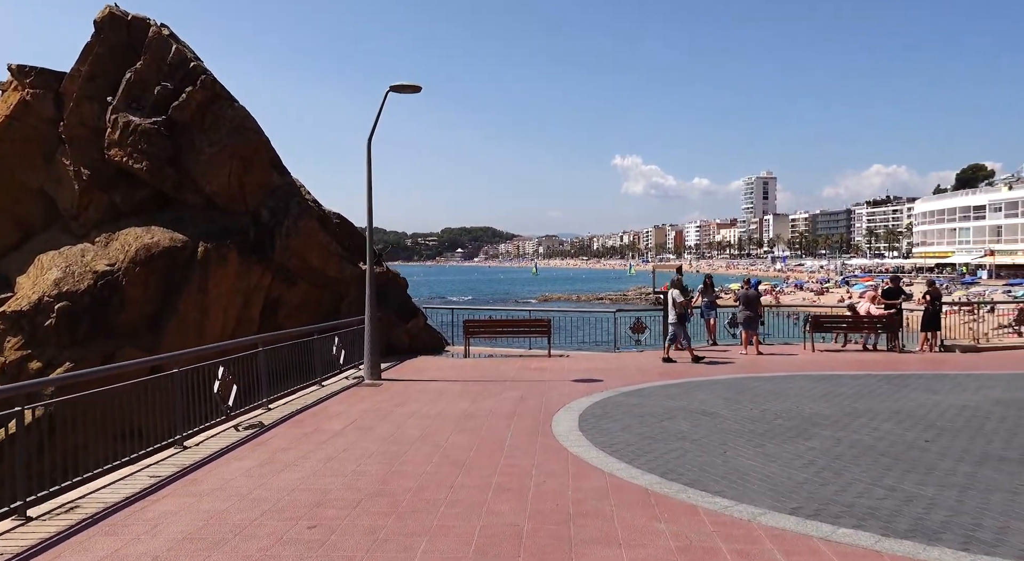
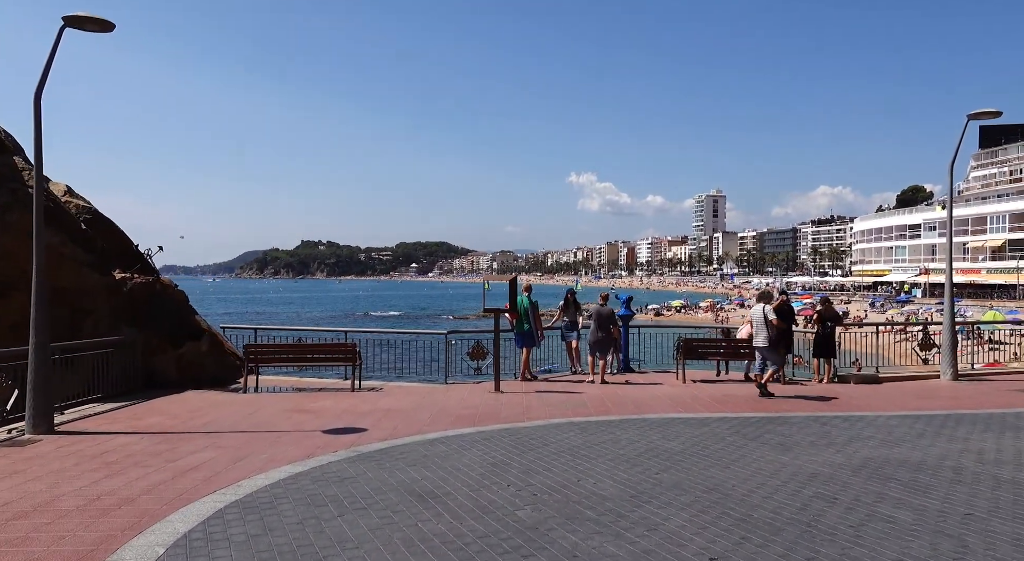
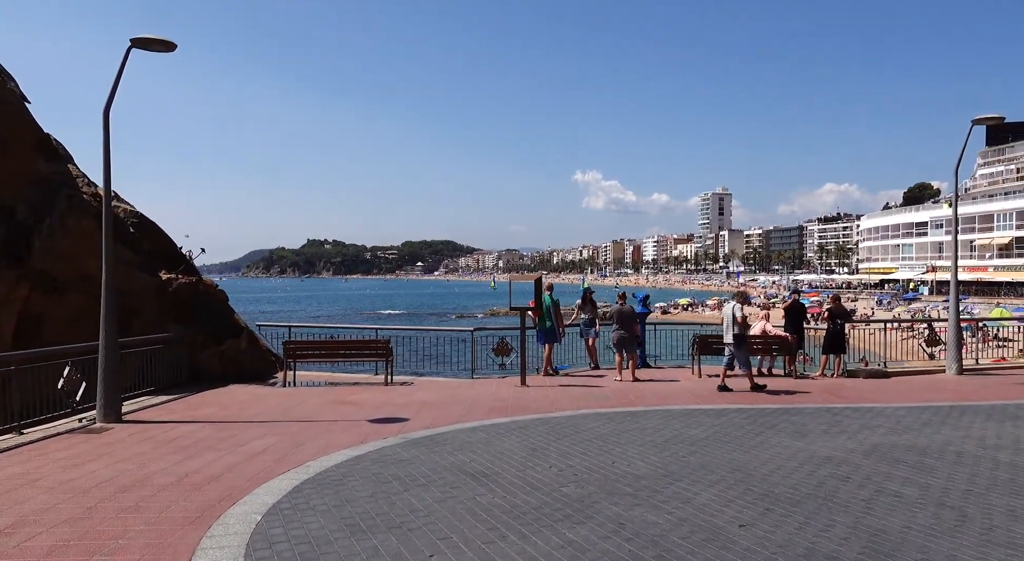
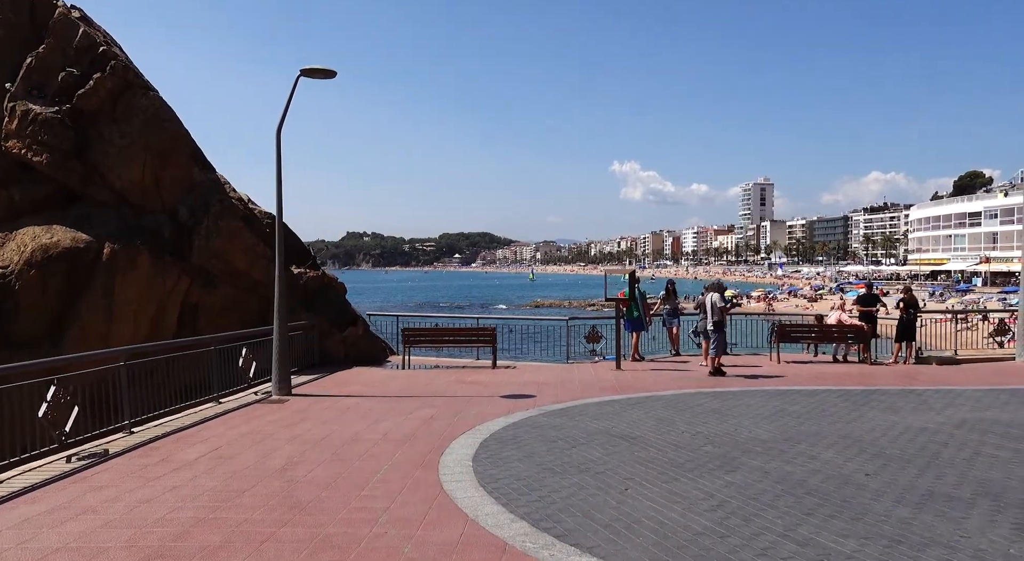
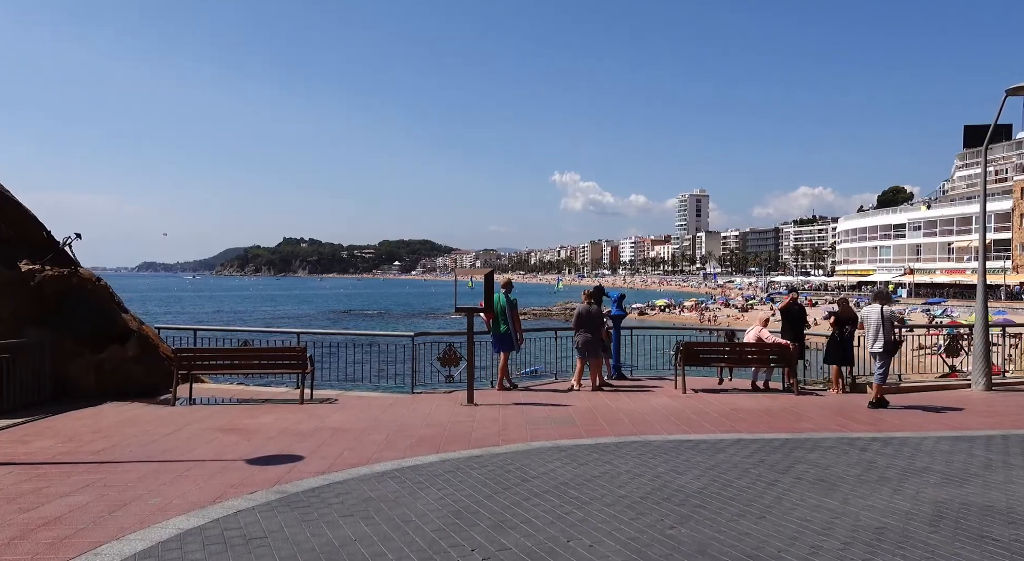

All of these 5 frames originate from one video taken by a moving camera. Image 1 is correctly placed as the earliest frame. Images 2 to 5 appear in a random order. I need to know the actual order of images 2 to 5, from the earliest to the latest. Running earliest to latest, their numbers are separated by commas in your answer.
4, 3, 2, 5
